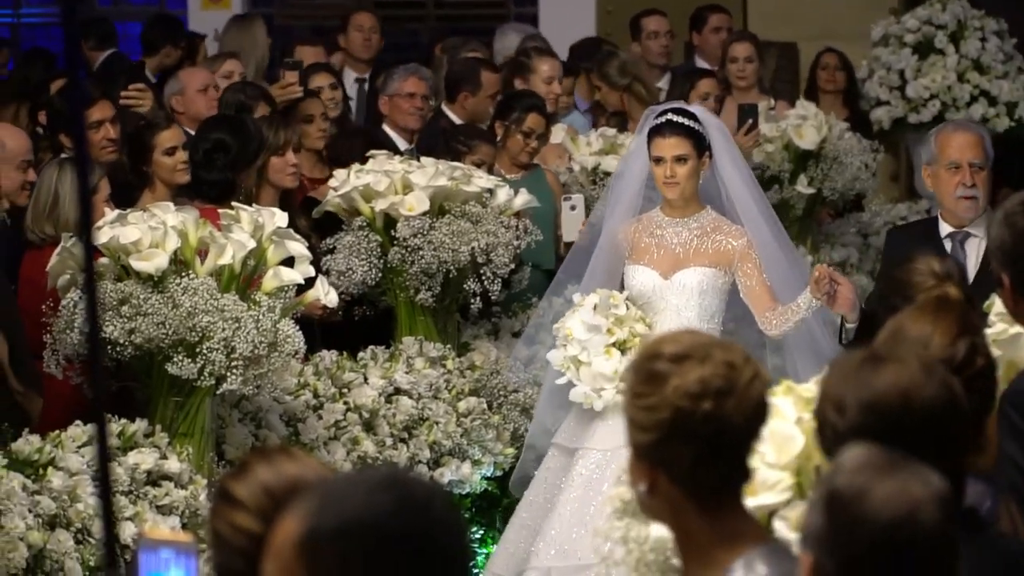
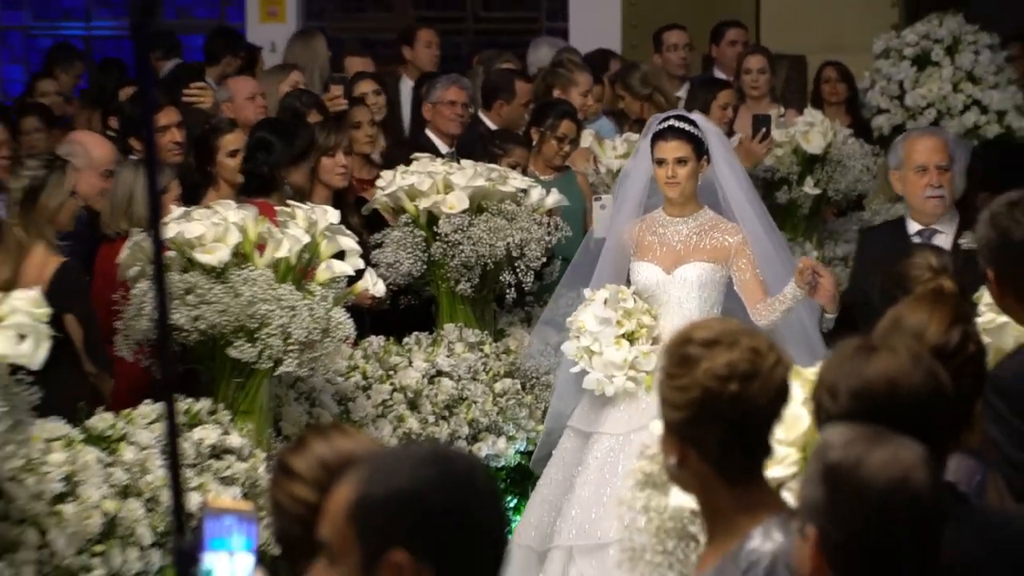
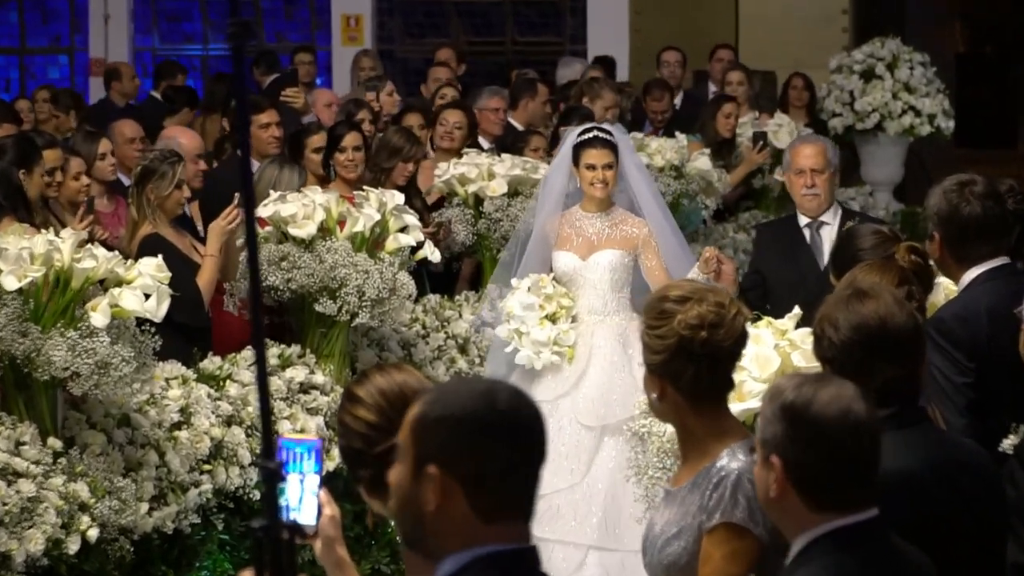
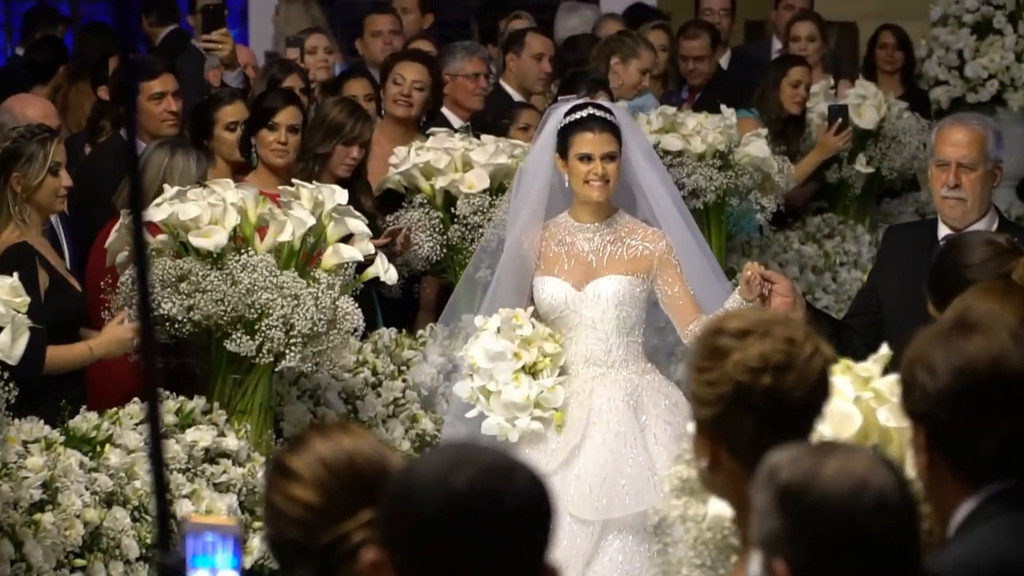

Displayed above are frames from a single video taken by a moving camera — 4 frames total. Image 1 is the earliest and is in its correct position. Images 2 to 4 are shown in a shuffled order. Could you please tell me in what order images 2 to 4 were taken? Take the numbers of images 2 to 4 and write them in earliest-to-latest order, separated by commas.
2, 3, 4
